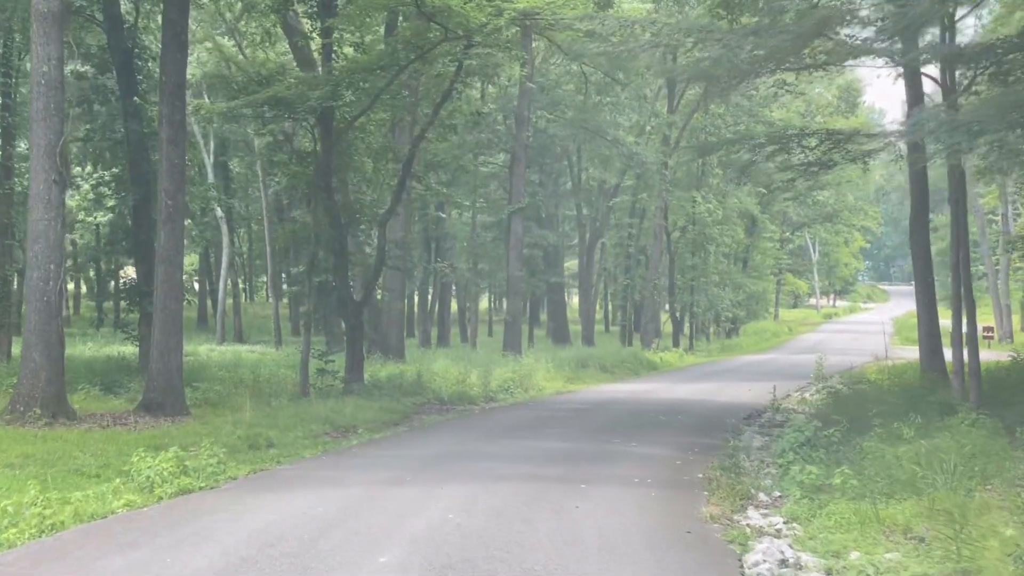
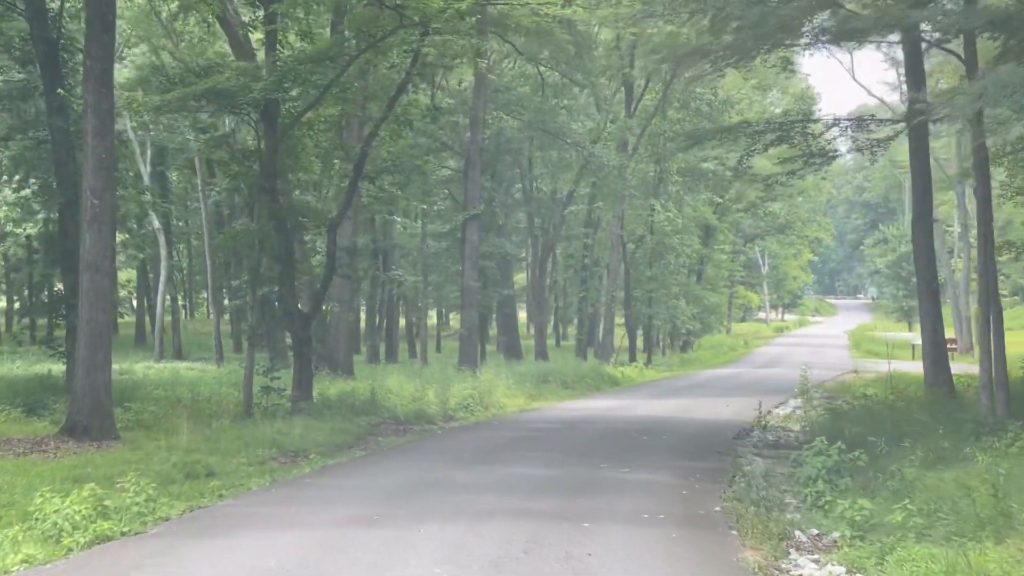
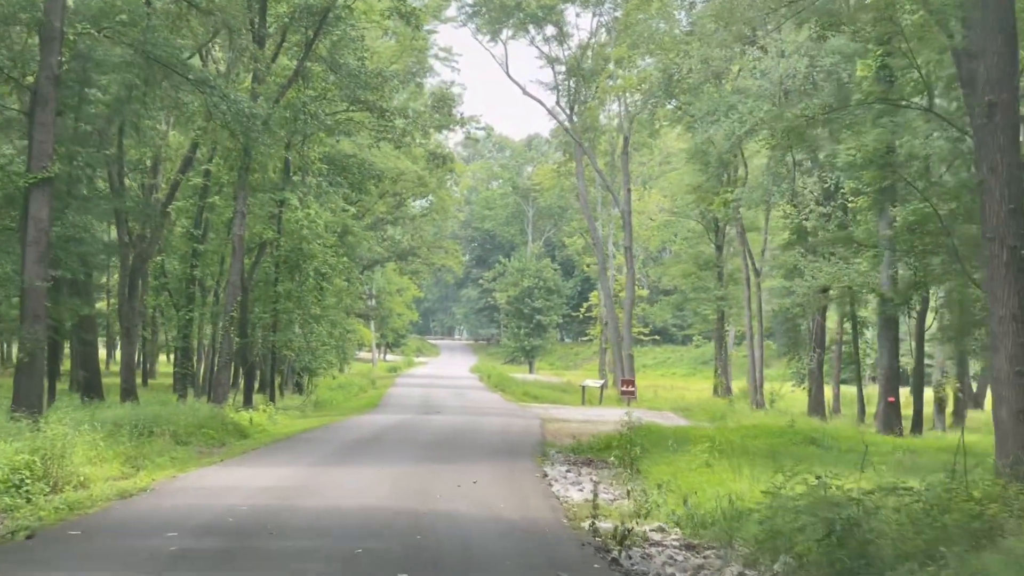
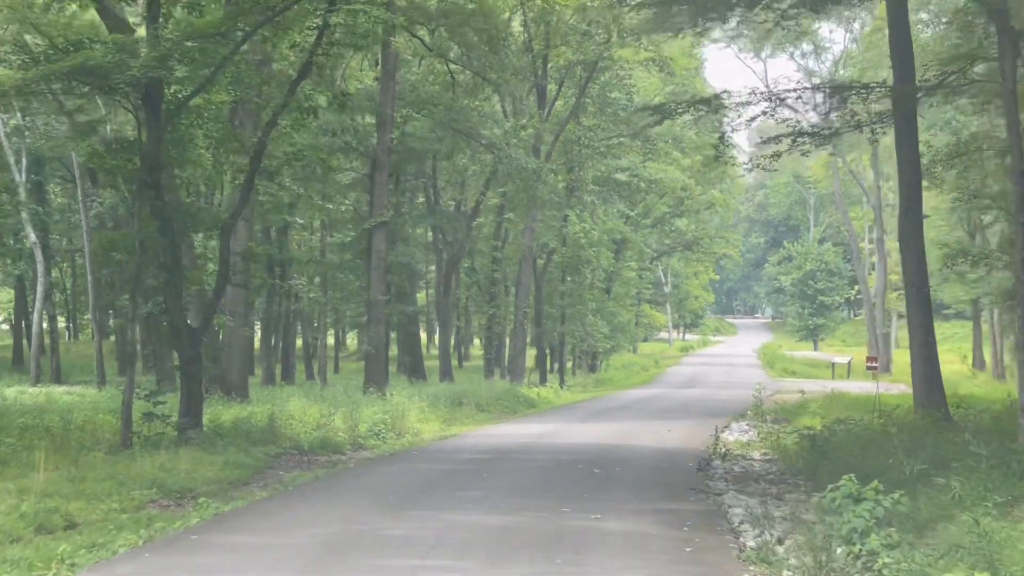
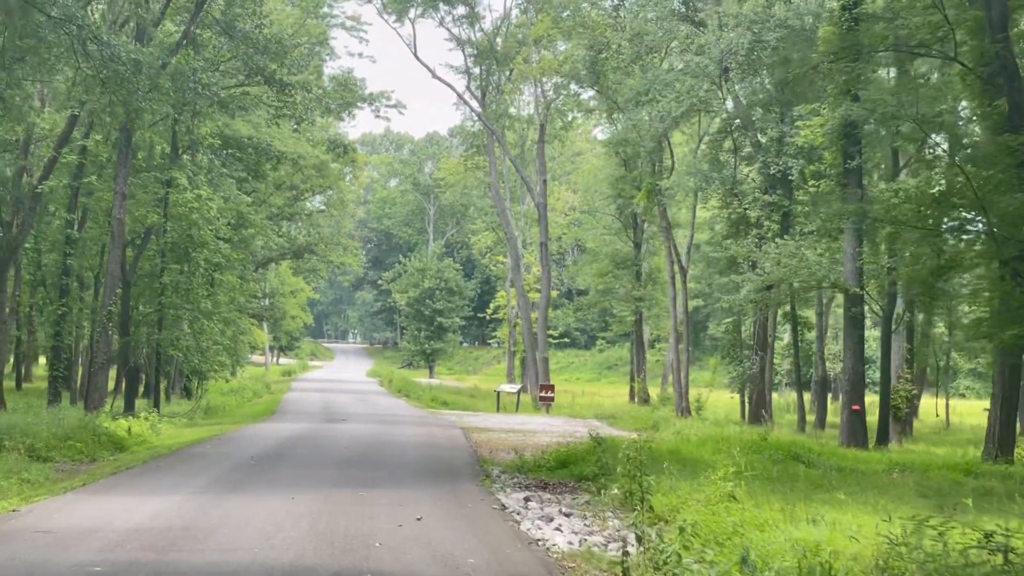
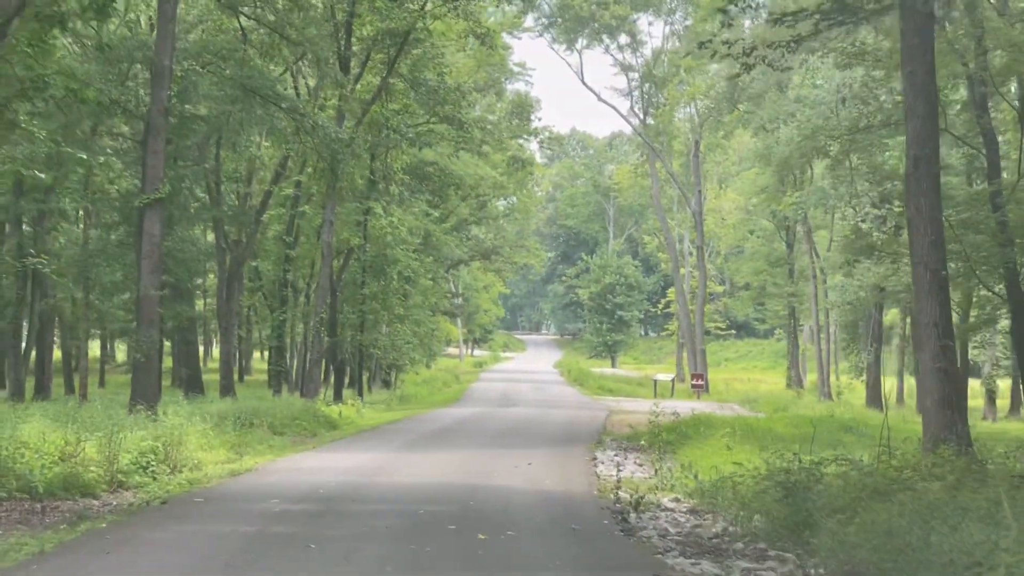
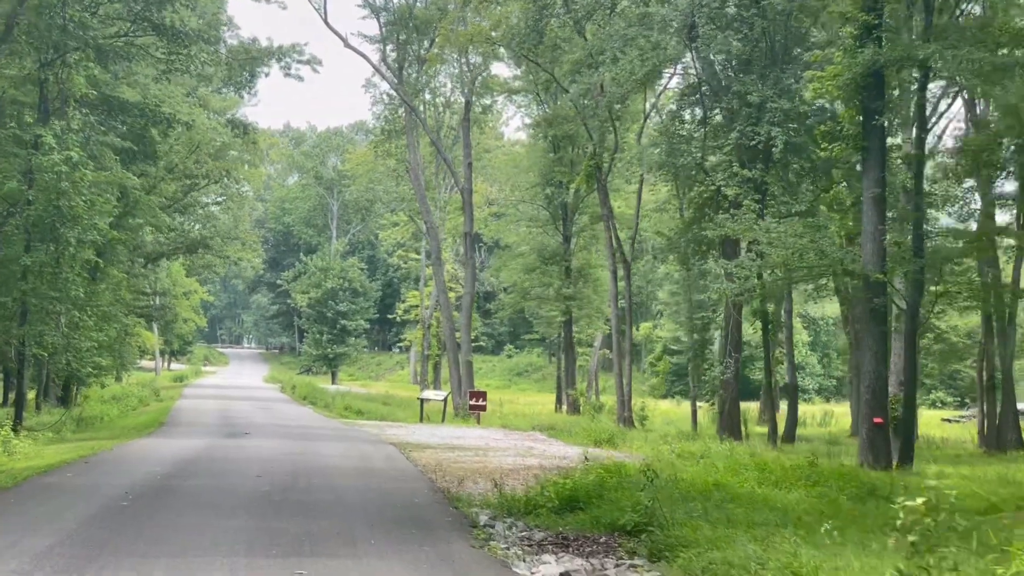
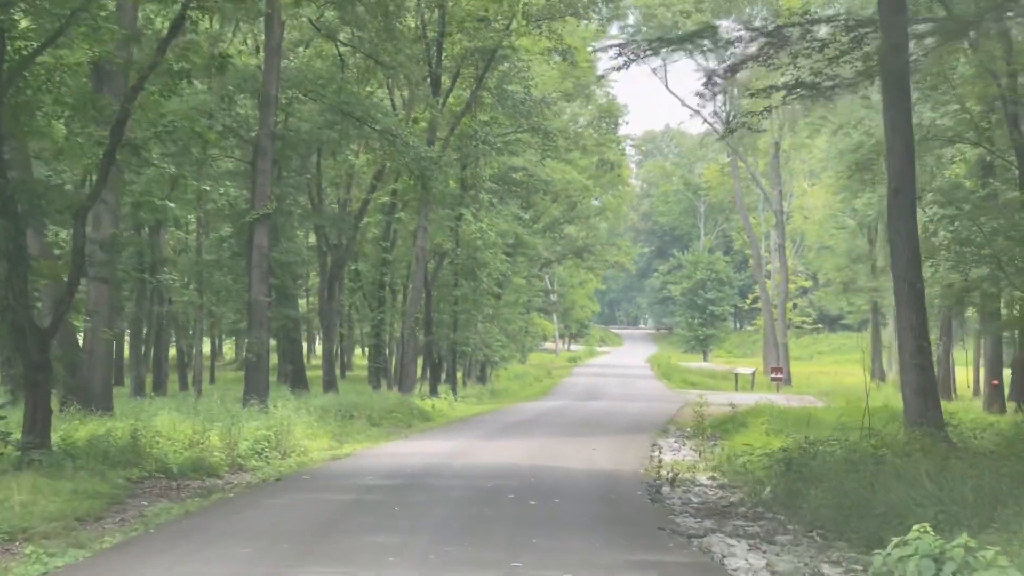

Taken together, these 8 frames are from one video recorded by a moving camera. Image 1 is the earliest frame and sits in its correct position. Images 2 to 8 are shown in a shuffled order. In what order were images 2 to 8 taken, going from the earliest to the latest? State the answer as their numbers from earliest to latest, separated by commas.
2, 4, 8, 6, 3, 5, 7
